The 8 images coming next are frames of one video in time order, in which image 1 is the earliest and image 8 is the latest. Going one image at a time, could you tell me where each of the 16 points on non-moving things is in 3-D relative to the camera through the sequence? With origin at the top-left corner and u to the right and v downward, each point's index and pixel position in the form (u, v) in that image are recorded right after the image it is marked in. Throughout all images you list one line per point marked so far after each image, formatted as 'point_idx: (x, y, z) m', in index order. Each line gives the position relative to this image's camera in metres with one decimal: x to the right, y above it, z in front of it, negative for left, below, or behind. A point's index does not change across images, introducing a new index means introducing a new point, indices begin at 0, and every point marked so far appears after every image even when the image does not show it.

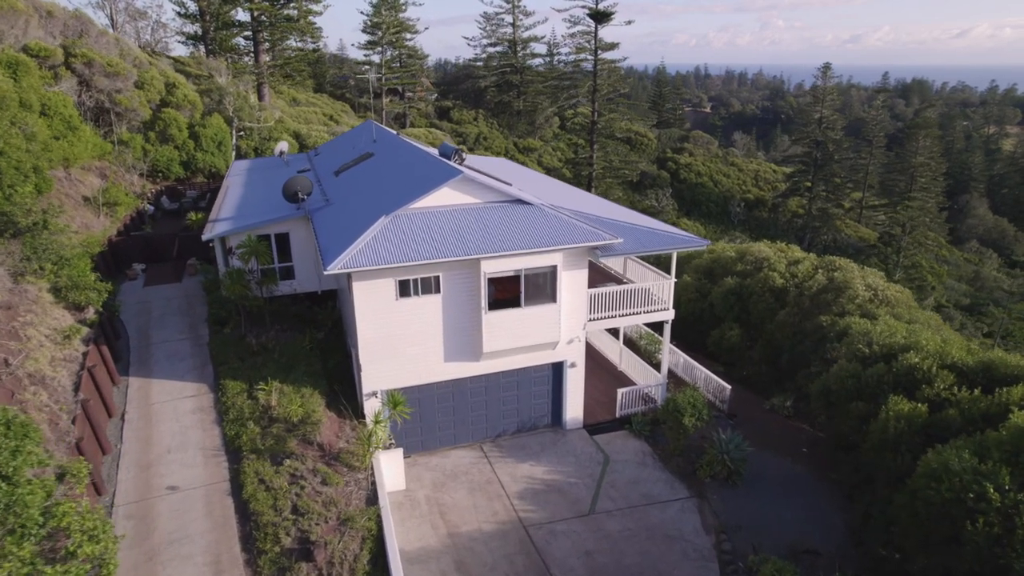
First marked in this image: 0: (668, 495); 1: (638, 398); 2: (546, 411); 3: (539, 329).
0: (+3.6, -4.8, +16.1) m
1: (+3.5, -3.1, +19.4) m
2: (+0.9, -3.2, +18.4) m
3: (+0.7, -1.0, +16.7) m
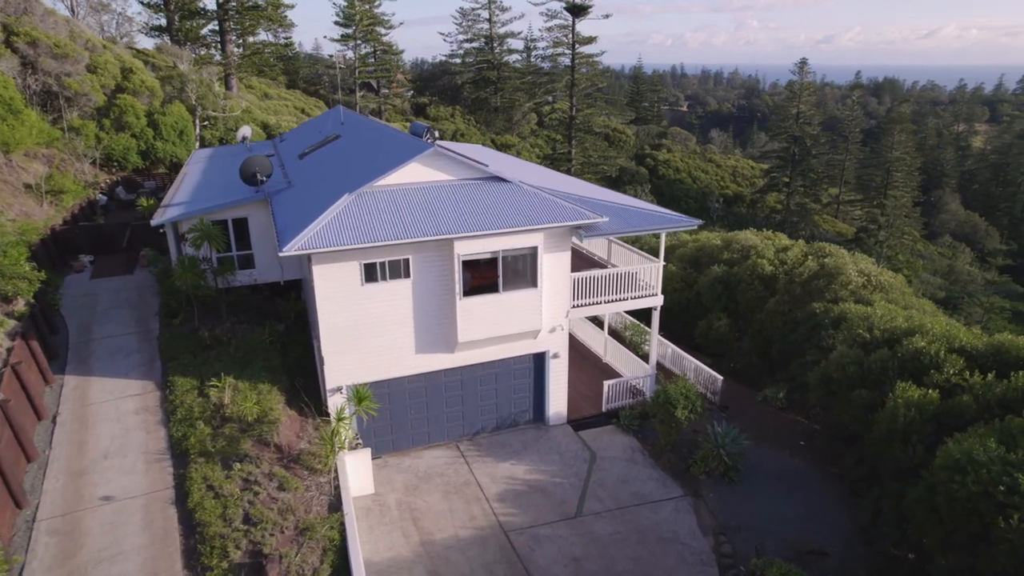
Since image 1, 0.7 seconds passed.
0: (+3.2, -4.4, +14.9) m
1: (+3.0, -2.7, +18.1) m
2: (+0.4, -2.9, +17.1) m
3: (+0.2, -0.6, +15.4) m
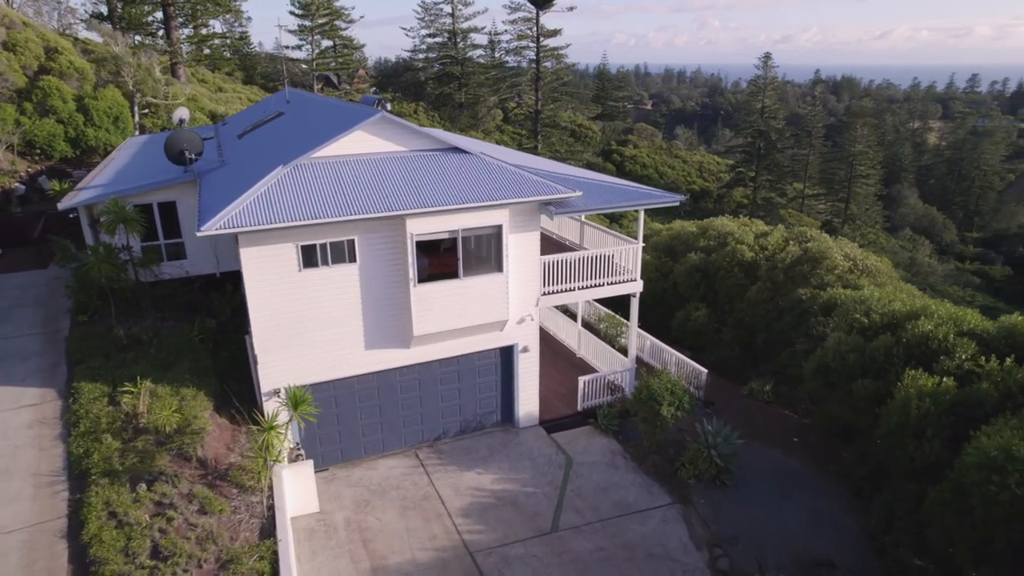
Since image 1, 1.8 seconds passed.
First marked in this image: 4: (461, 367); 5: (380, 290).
0: (+2.5, -4.1, +13.2) m
1: (+2.1, -2.4, +16.5) m
2: (-0.4, -2.6, +15.3) m
3: (-0.6, -0.3, +13.6) m
4: (-1.1, -1.7, +14.5) m
5: (-2.5, 0.0, +12.9) m
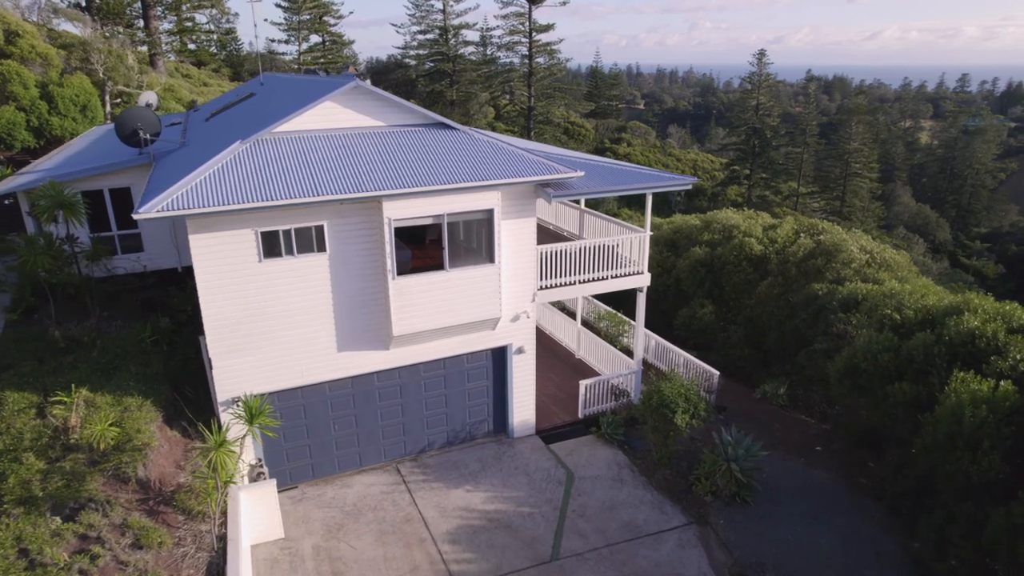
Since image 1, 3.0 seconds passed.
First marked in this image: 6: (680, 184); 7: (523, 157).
0: (+2.4, -3.9, +11.6) m
1: (+2.0, -2.2, +14.9) m
2: (-0.5, -2.5, +13.7) m
3: (-0.7, -0.2, +12.0) m
4: (-1.2, -1.5, +12.9) m
5: (-2.6, +0.1, +11.3) m
6: (+3.2, +2.0, +13.3) m
7: (+0.2, +2.3, +12.2) m
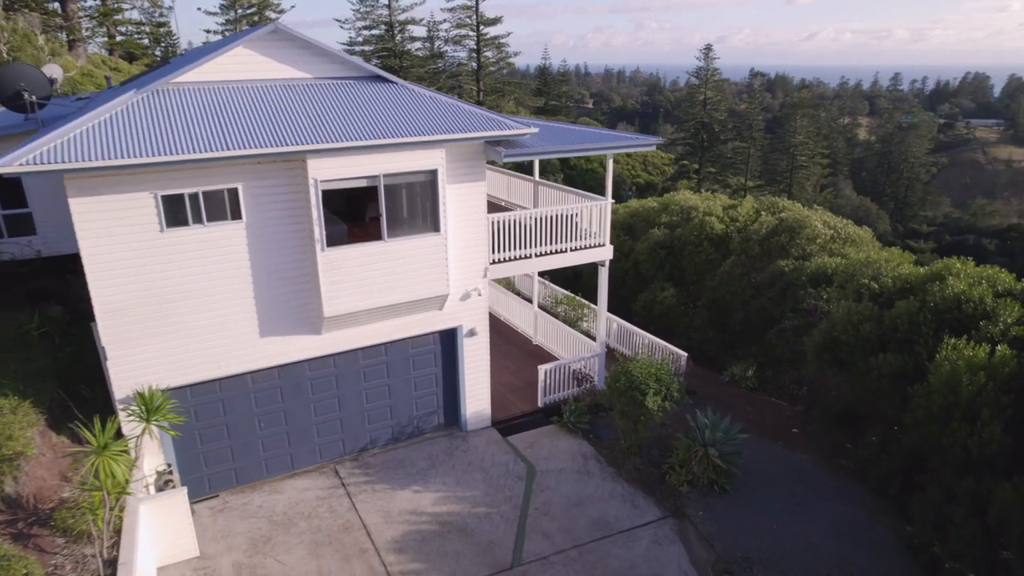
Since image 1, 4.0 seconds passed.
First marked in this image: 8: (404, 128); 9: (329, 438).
0: (+1.8, -3.4, +10.4) m
1: (+1.1, -1.8, +13.6) m
2: (-1.3, -2.1, +12.2) m
3: (-1.5, +0.2, +10.6) m
4: (-2.0, -1.1, +11.4) m
5: (-3.3, +0.4, +9.8) m
6: (+2.3, +2.5, +12.1) m
7: (-0.7, +2.7, +10.8) m
8: (-1.5, +2.3, +9.9) m
9: (-3.0, -2.5, +11.3) m
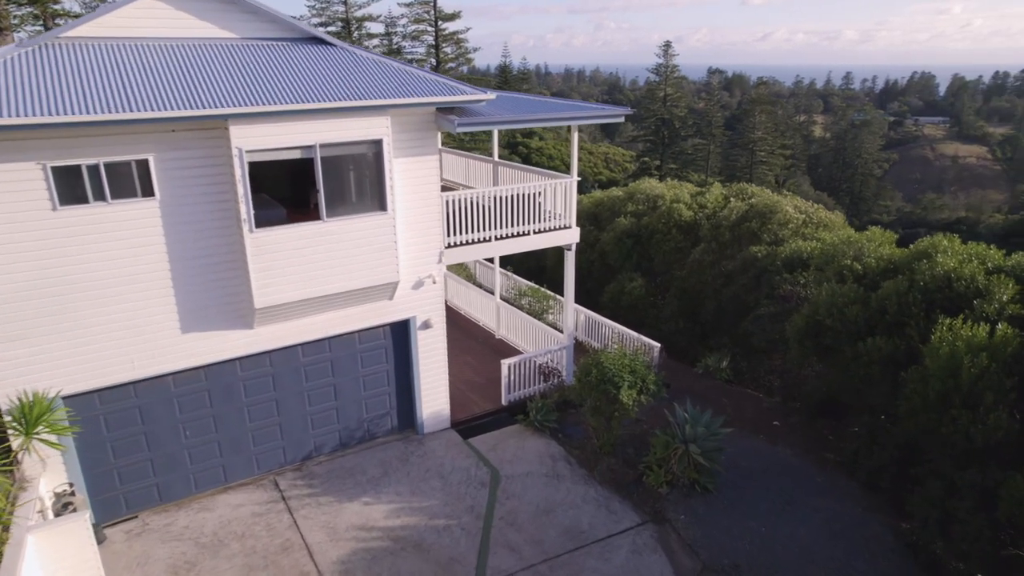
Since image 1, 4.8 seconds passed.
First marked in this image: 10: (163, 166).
0: (+1.3, -3.2, +9.4) m
1: (+0.4, -1.5, +12.6) m
2: (-2.0, -1.9, +11.1) m
3: (-2.1, +0.4, +9.4) m
4: (-2.6, -1.0, +10.2) m
5: (-3.9, +0.6, +8.5) m
6: (+1.6, +2.7, +11.1) m
7: (-1.3, +2.9, +9.7) m
8: (-2.1, +2.5, +8.7) m
9: (-3.6, -2.3, +10.1) m
10: (-4.0, +1.4, +8.1) m
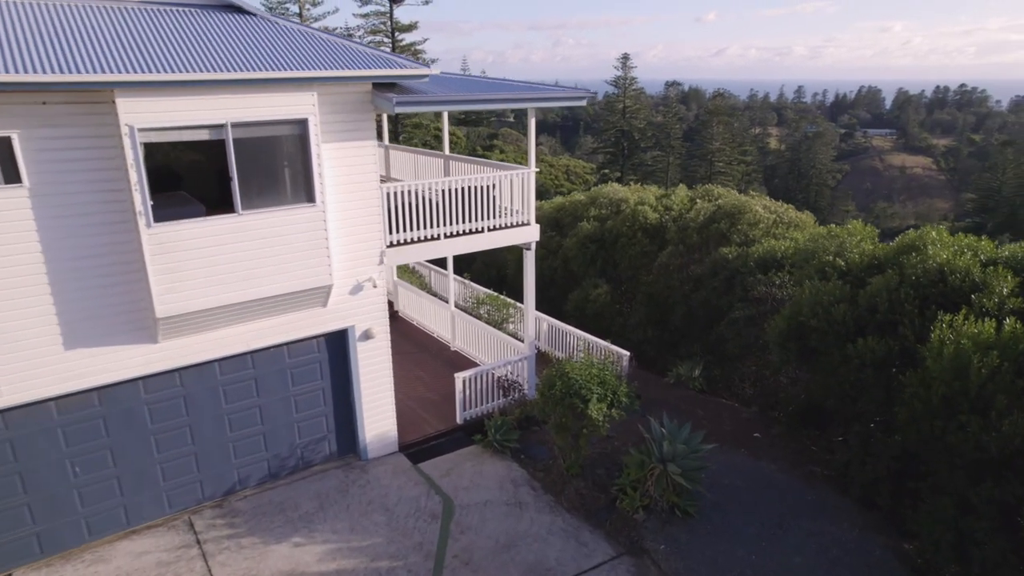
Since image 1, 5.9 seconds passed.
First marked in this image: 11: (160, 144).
0: (+0.7, -3.2, +8.1) m
1: (-0.3, -1.6, +11.3) m
2: (-2.6, -2.0, +9.7) m
3: (-2.6, +0.3, +8.1) m
4: (-3.2, -1.1, +8.8) m
5: (-4.4, +0.5, +7.1) m
6: (+0.9, +2.7, +10.0) m
7: (-2.0, +2.9, +8.4) m
8: (-2.7, +2.4, +7.5) m
9: (-4.1, -2.4, +8.6) m
10: (-4.6, +1.4, +6.7) m
11: (-3.7, +1.4, +7.2) m
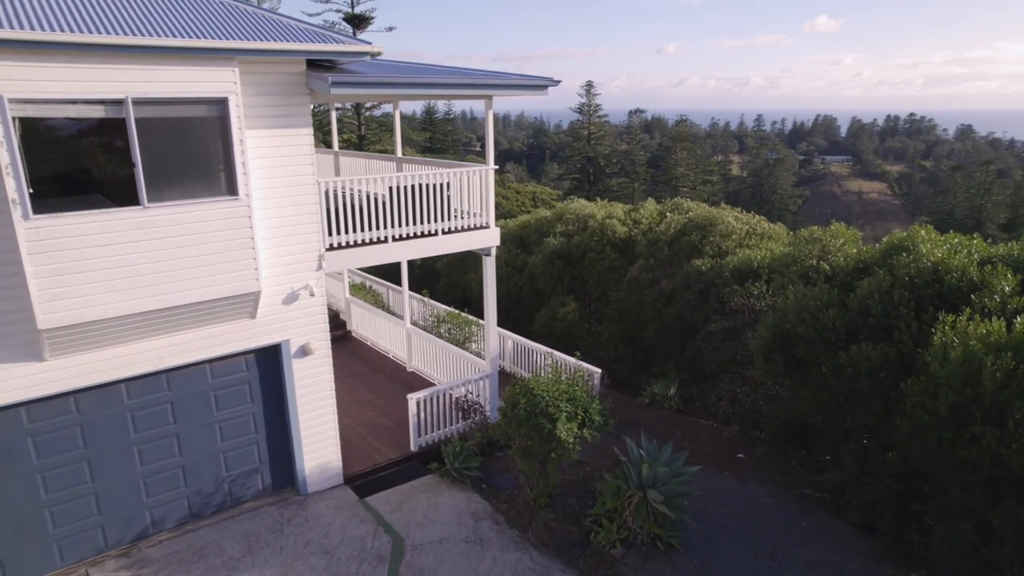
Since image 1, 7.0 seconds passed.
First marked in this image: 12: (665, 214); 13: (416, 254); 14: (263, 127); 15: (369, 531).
0: (+0.3, -3.2, +7.0) m
1: (-0.9, -1.8, +10.2) m
2: (-3.1, -2.1, +8.5) m
3: (-3.1, +0.3, +7.0) m
4: (-3.7, -1.2, +7.6) m
5: (-4.8, +0.5, +5.9) m
6: (+0.3, +2.6, +9.1) m
7: (-2.5, +2.8, +7.4) m
8: (-3.2, +2.4, +6.4) m
9: (-4.6, -2.5, +7.3) m
10: (-5.0, +1.3, +5.5) m
11: (-4.1, +1.4, +6.0) m
12: (+4.2, +2.0, +18.7) m
13: (-1.2, +0.4, +9.1) m
14: (-2.6, +1.7, +7.4) m
15: (-1.7, -2.8, +8.1) m
